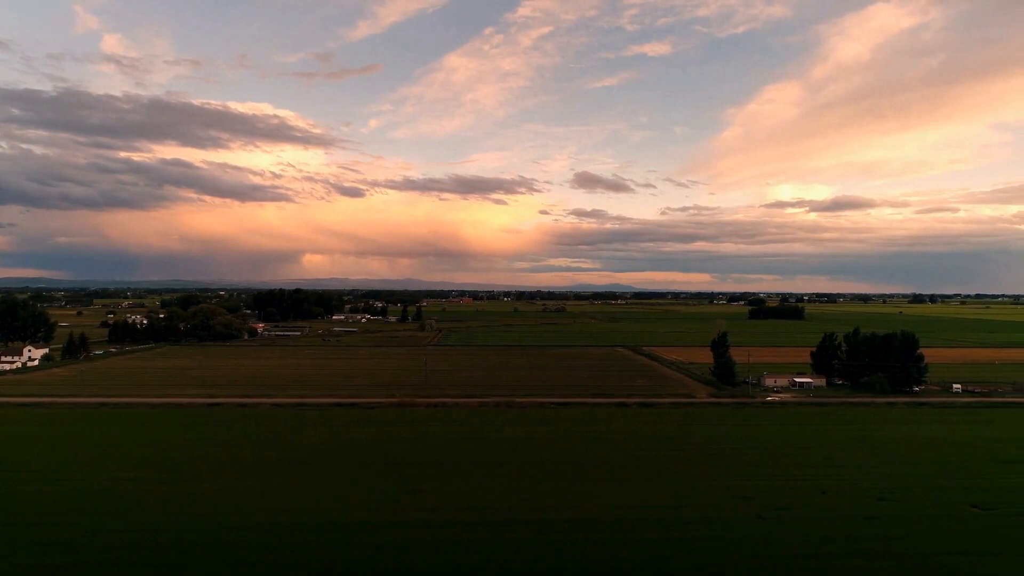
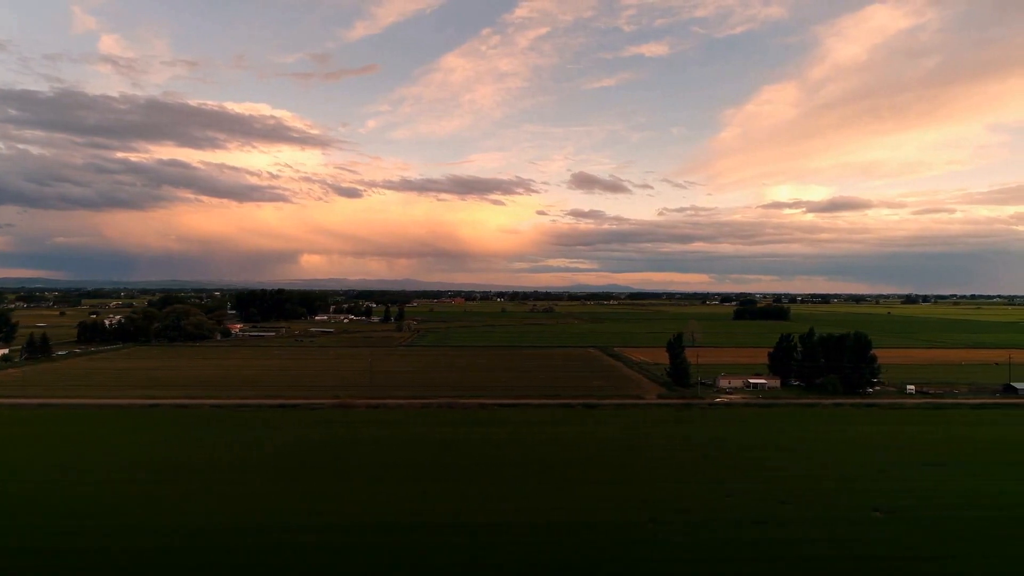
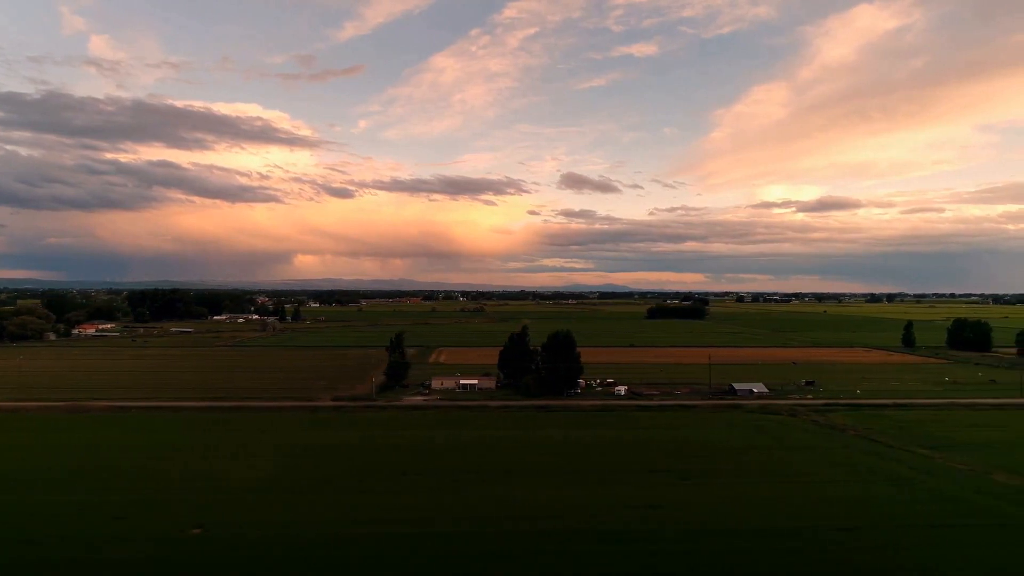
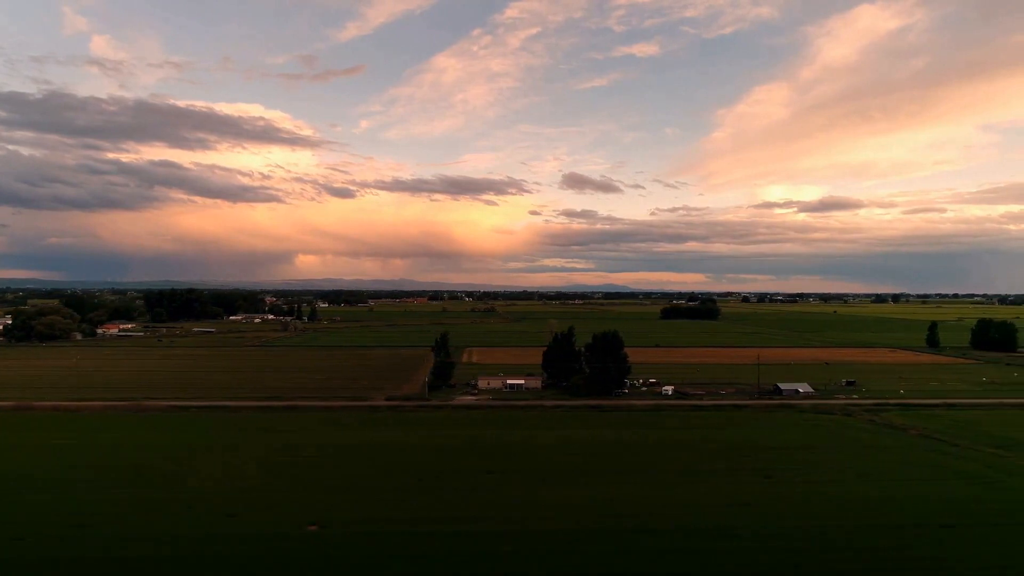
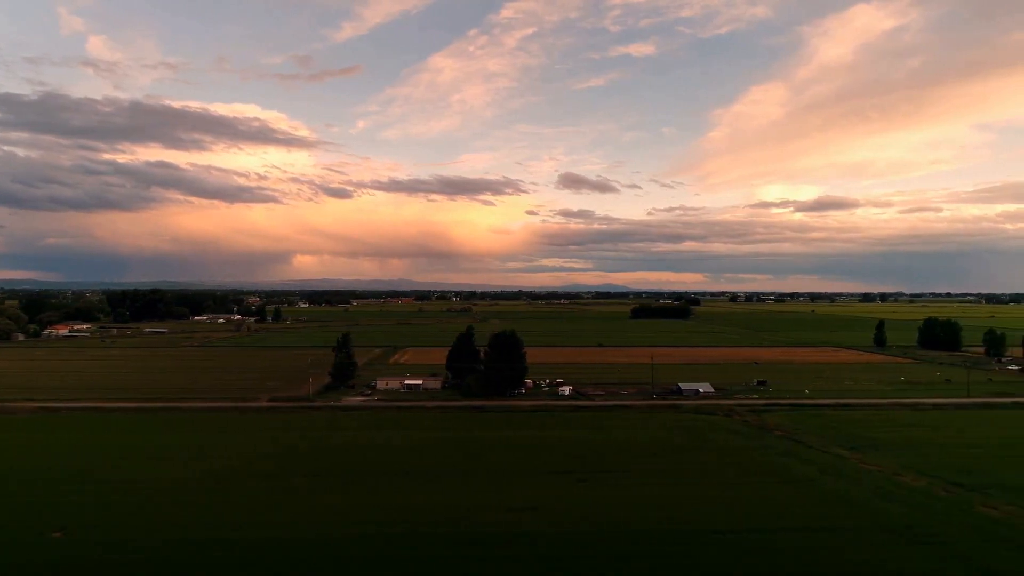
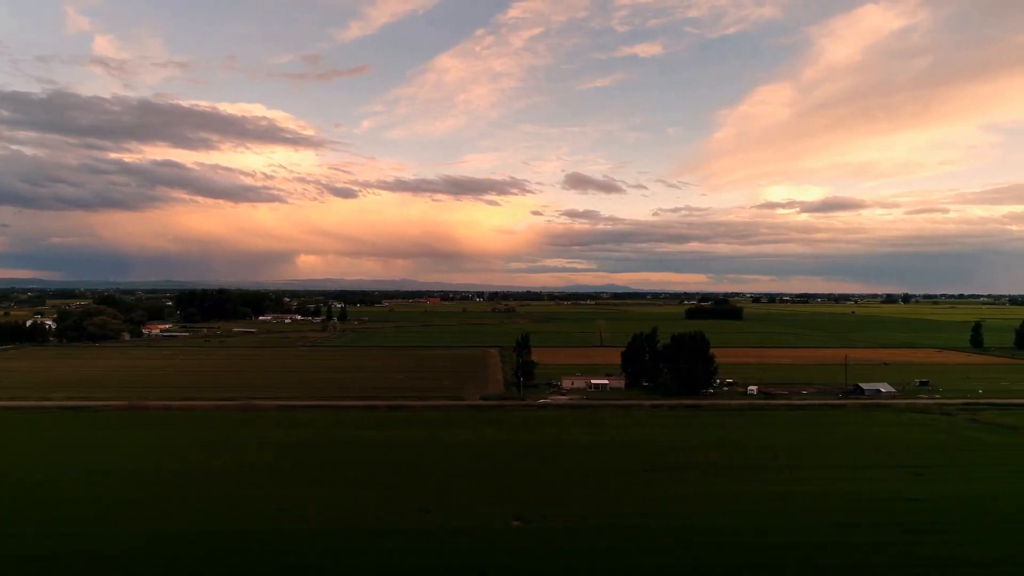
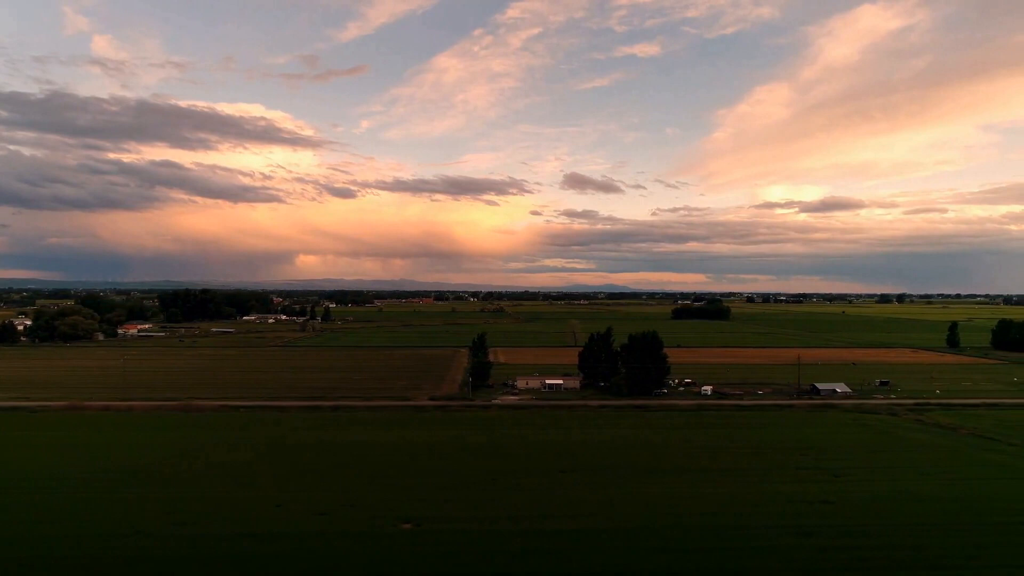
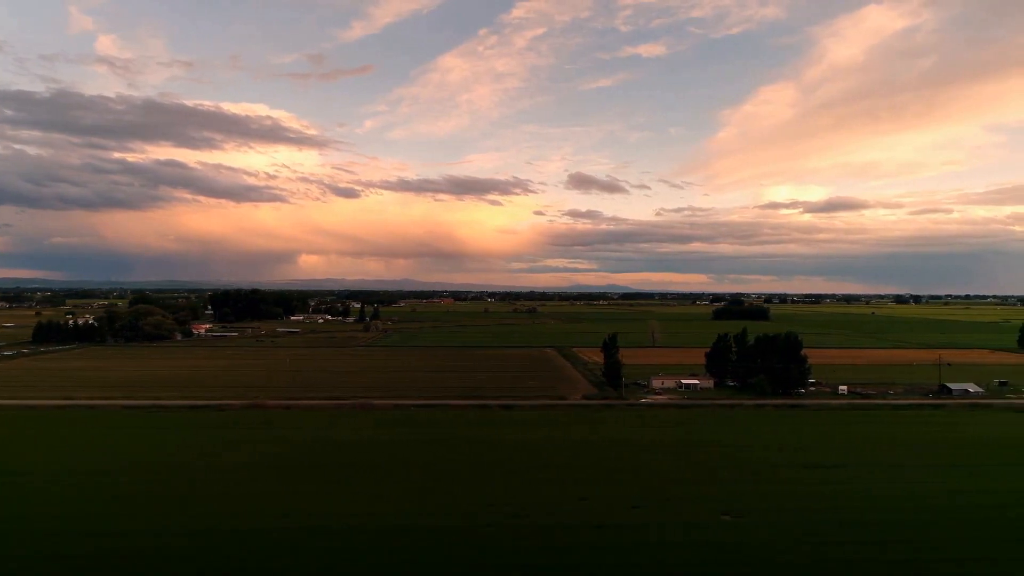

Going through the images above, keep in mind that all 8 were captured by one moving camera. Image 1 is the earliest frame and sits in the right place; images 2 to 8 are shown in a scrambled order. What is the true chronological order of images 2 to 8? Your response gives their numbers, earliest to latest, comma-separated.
2, 8, 6, 7, 4, 3, 5
